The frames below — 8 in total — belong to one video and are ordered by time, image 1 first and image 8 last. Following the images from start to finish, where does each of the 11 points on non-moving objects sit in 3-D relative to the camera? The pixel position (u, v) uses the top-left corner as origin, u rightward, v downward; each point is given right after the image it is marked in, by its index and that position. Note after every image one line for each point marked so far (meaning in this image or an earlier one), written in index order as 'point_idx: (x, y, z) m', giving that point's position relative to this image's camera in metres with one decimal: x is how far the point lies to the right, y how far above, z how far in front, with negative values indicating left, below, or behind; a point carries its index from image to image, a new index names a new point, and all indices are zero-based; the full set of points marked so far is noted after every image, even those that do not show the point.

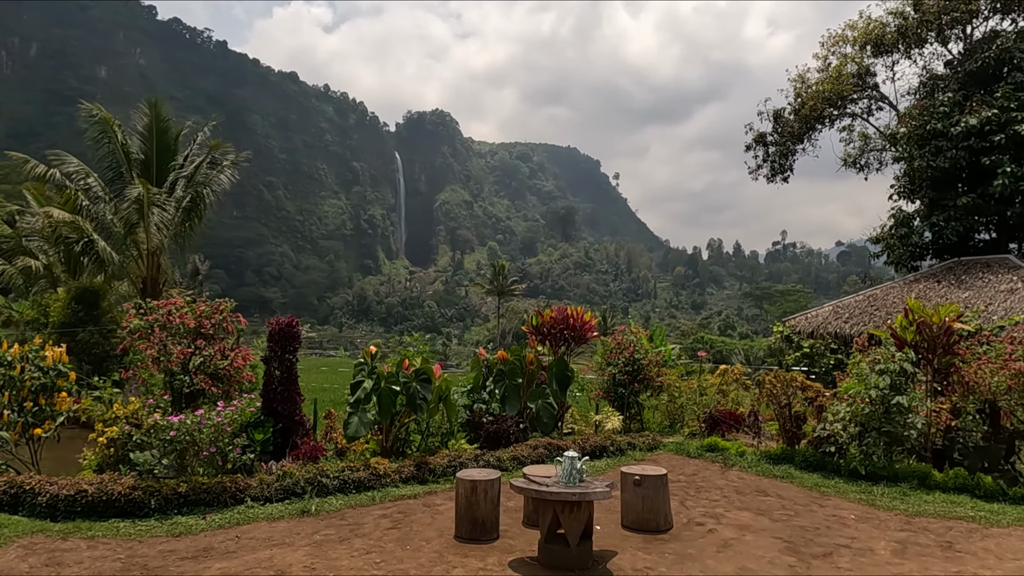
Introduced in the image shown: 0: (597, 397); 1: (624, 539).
0: (+1.1, -1.4, +8.7) m
1: (+0.8, -1.7, +4.5) m
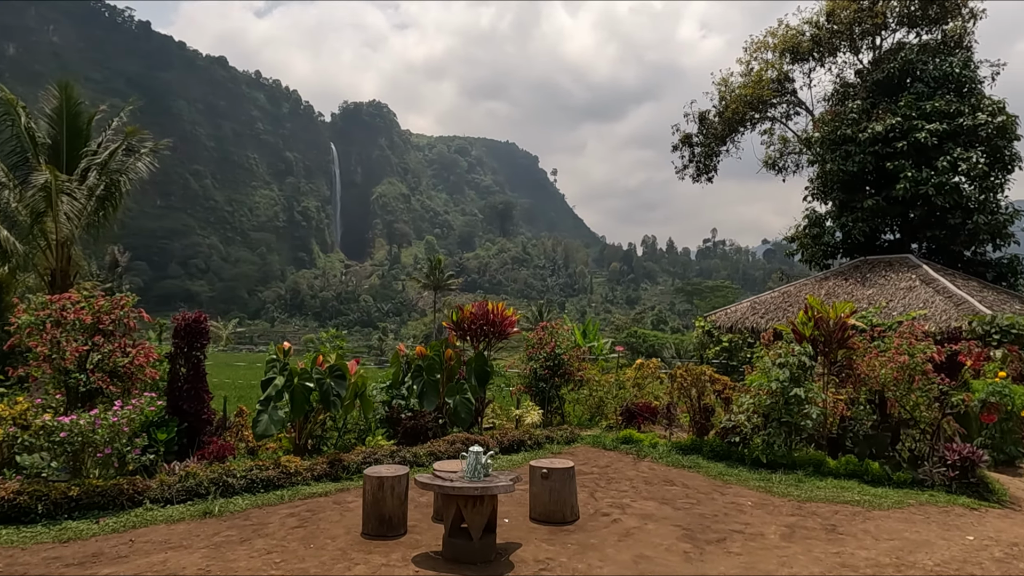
0: (+0.1, -1.4, +8.8) m
1: (+0.1, -1.7, +4.6) m
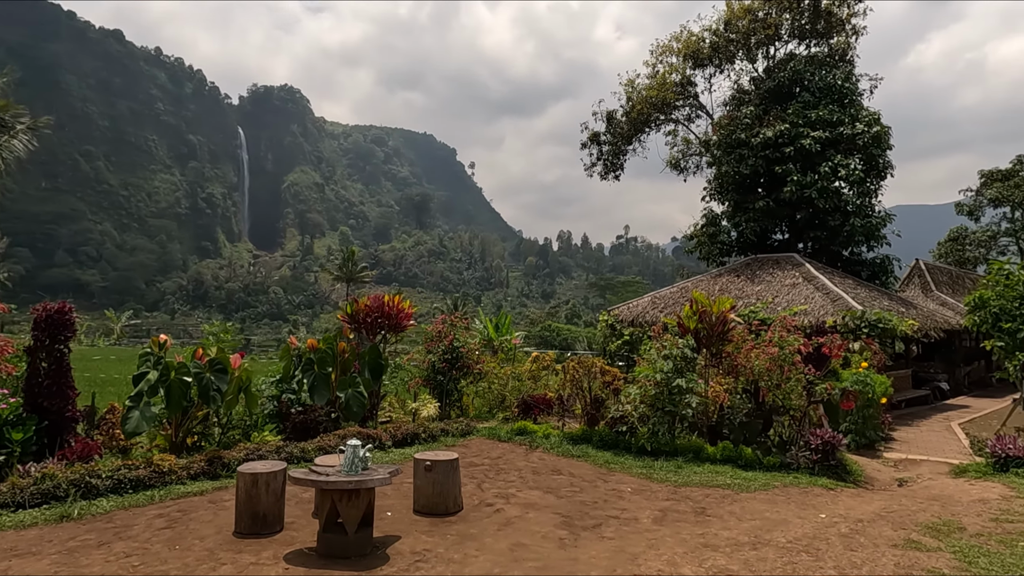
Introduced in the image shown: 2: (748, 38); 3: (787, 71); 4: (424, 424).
0: (-1.3, -1.3, +8.8) m
1: (-0.7, -1.7, +4.6) m
2: (+6.9, +7.3, +19.2) m
3: (+7.3, +5.8, +17.6) m
4: (-1.0, -1.6, +7.7) m
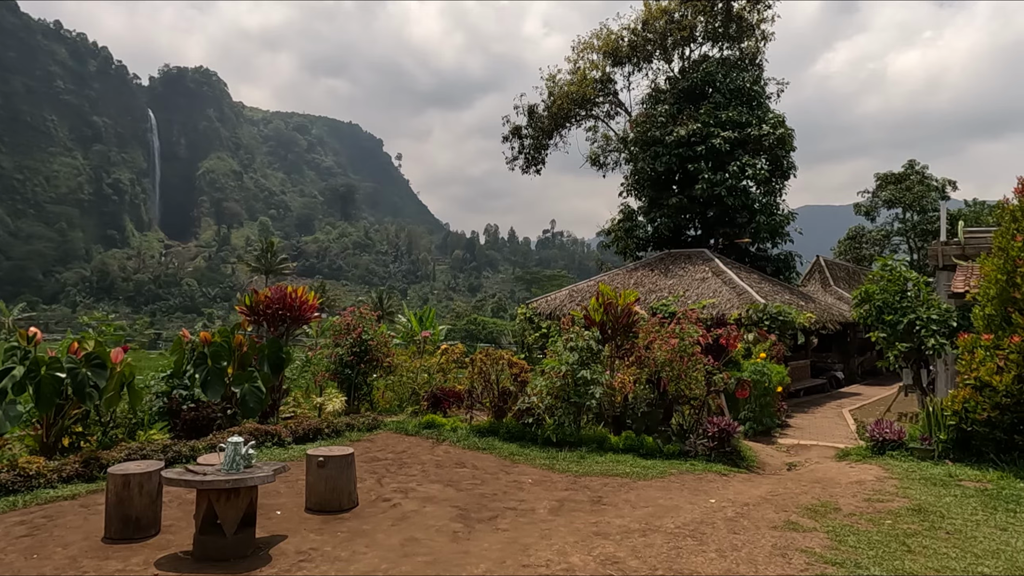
0: (-2.4, -1.2, +8.5) m
1: (-1.4, -1.6, +4.5) m
2: (+4.5, +7.4, +19.7) m
3: (+5.2, +5.9, +18.1) m
4: (-2.1, -1.5, +7.5) m
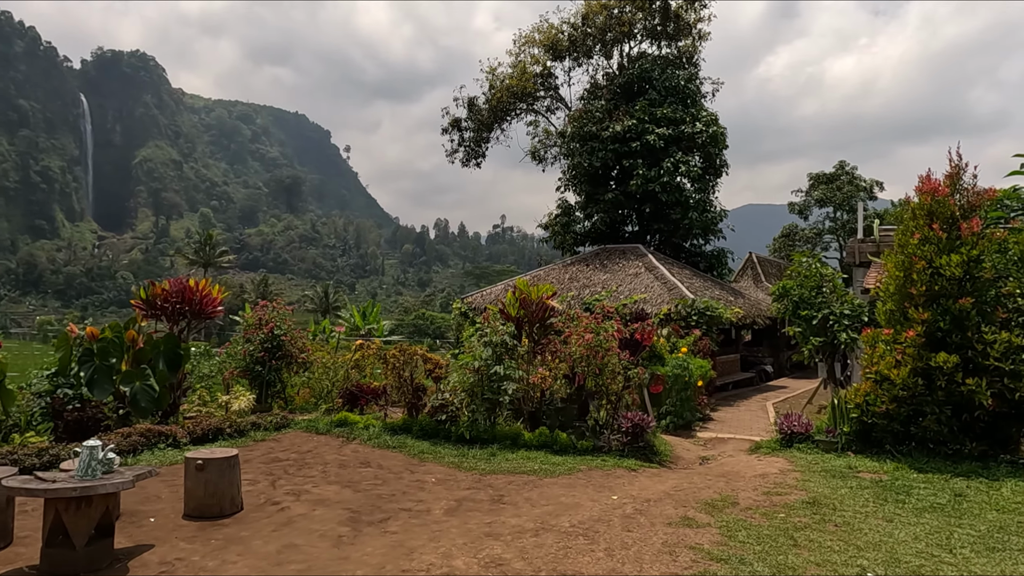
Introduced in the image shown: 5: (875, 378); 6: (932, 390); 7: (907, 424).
0: (-3.4, -1.1, +8.2) m
1: (-2.1, -1.5, +4.2) m
2: (+2.7, +7.6, +19.8) m
3: (+3.4, +6.1, +18.3) m
4: (-3.0, -1.4, +7.1) m
5: (+3.5, -0.9, +6.3) m
6: (+3.8, -0.9, +6.0) m
7: (+3.7, -1.3, +6.2) m
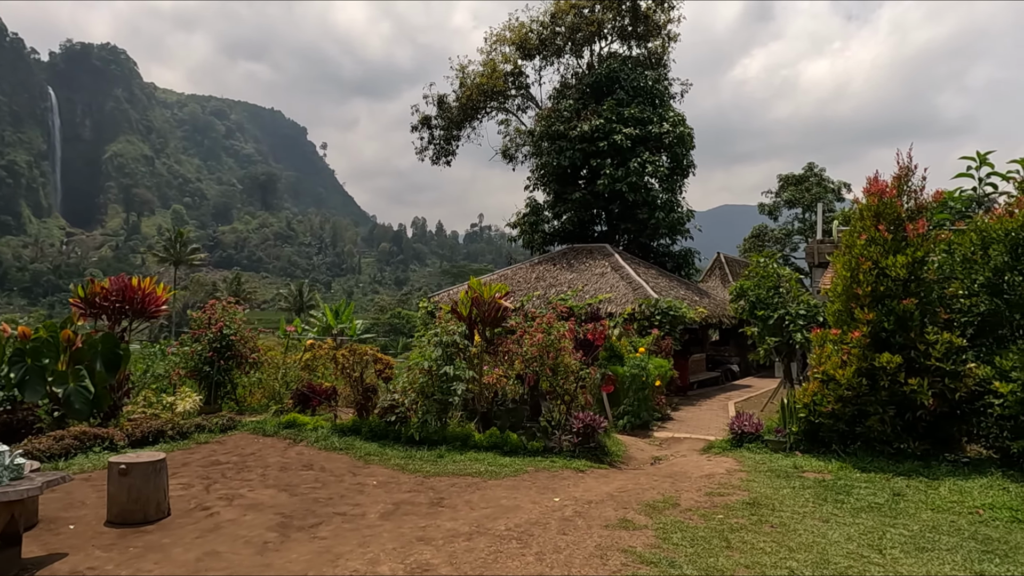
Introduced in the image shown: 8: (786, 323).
0: (-4.0, -1.1, +8.0) m
1: (-2.6, -1.5, +4.0) m
2: (+1.8, +7.6, +19.8) m
3: (+2.6, +6.1, +18.3) m
4: (-3.5, -1.4, +6.9) m
5: (+3.0, -0.9, +6.4) m
6: (+3.3, -0.9, +6.1) m
7: (+3.2, -1.3, +6.2) m
8: (+3.7, -0.5, +8.9) m
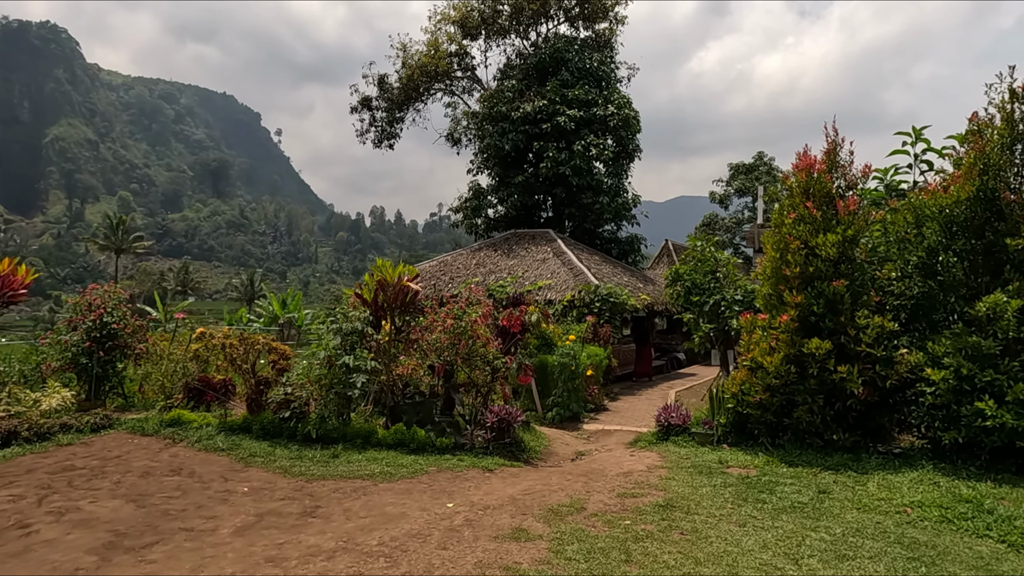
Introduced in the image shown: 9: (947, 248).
0: (-4.9, -0.9, +7.1) m
1: (-3.3, -1.4, +3.3) m
2: (+0.1, +8.0, +19.1) m
3: (+1.0, +6.4, +17.7) m
4: (-4.4, -1.2, +6.1) m
5: (+2.1, -0.7, +5.9) m
6: (+2.5, -0.8, +5.7) m
7: (+2.4, -1.1, +5.8) m
8: (+2.7, -0.3, +8.5) m
9: (+3.6, +0.3, +5.5) m
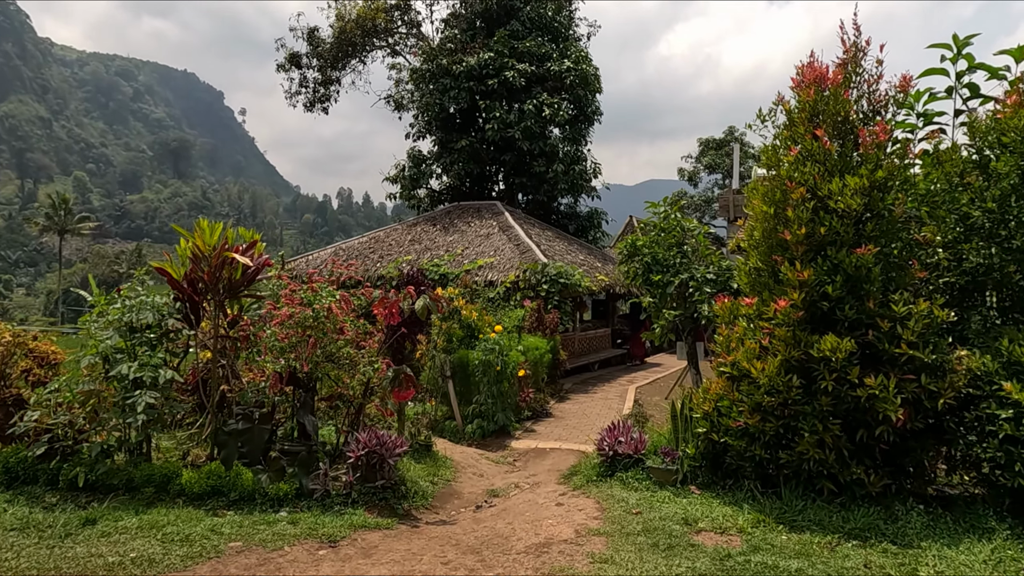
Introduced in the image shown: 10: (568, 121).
0: (-5.8, -0.7, +4.9) m
1: (-3.9, -1.3, +1.2) m
2: (-1.3, +8.5, +16.9) m
3: (-0.3, +6.9, +15.6) m
4: (-5.2, -1.0, +4.0) m
5: (+1.3, -0.5, +4.0) m
6: (+1.7, -0.6, +3.8) m
7: (+1.6, -0.9, +4.0) m
8: (+1.8, 0.0, +6.6) m
9: (+2.8, +0.5, +3.6) m
10: (+1.3, +3.8, +15.0) m
